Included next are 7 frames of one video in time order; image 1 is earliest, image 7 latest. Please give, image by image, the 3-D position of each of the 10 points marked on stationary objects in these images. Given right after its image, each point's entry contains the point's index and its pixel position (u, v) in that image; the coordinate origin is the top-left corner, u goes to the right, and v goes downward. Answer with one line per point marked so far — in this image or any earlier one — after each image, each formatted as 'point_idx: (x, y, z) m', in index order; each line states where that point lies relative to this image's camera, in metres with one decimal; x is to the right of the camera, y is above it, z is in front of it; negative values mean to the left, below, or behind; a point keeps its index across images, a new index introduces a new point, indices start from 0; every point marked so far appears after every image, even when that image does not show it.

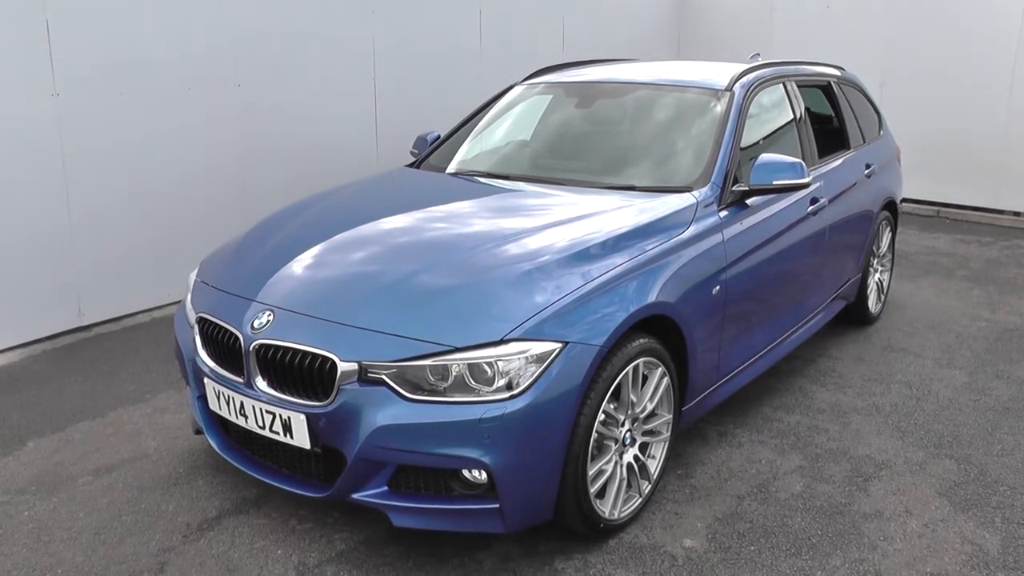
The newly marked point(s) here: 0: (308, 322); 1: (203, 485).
0: (-0.6, -0.1, +2.6) m
1: (-1.1, -0.7, +3.2) m
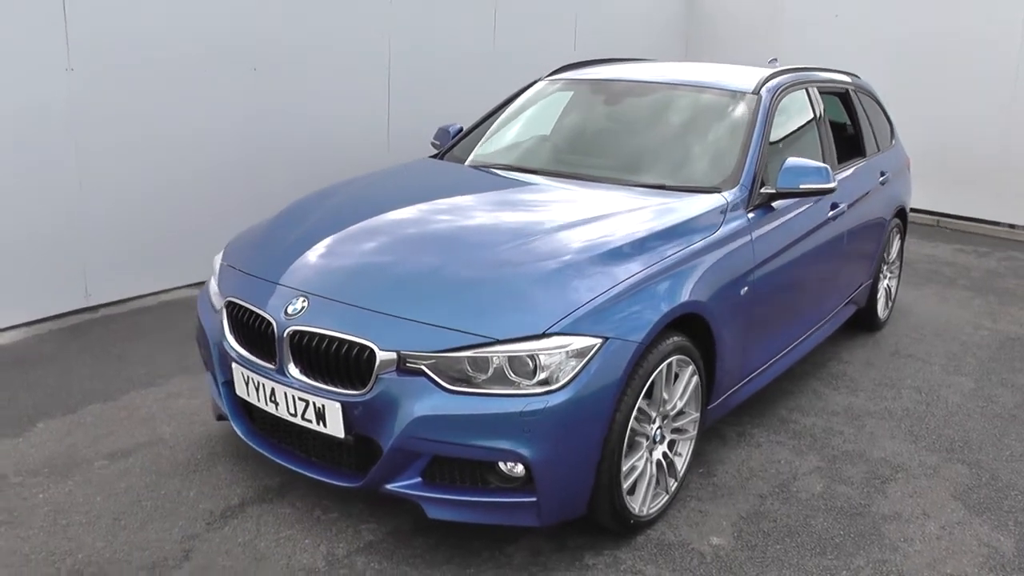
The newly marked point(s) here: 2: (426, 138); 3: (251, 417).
0: (-0.5, -0.1, +2.6) m
1: (-1.0, -0.7, +3.1) m
2: (-0.6, +1.1, +6.9) m
3: (-0.9, -0.4, +3.0) m
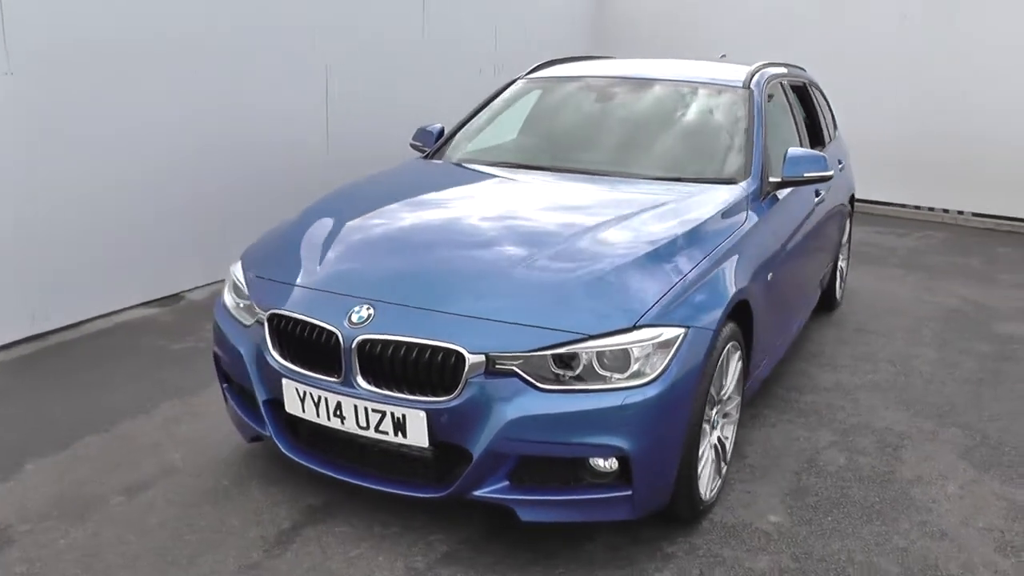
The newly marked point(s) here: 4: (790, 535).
0: (-0.3, -0.1, +2.5) m
1: (-0.9, -0.7, +3.0) m
2: (-1.1, +1.0, +6.7) m
3: (-0.7, -0.4, +2.8) m
4: (+0.9, -0.8, +2.8) m
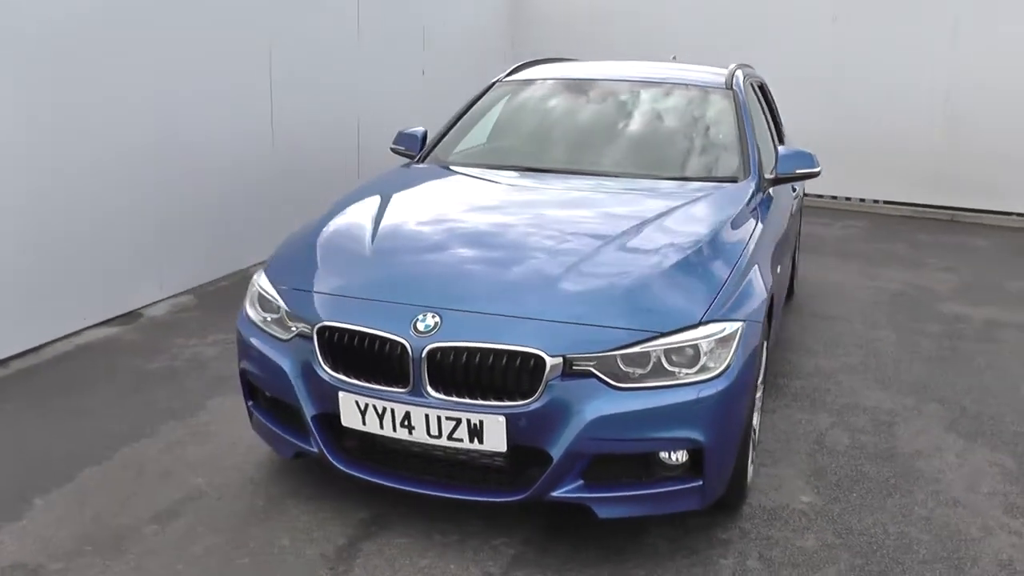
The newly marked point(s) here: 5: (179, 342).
0: (-0.1, -0.1, +2.5) m
1: (-0.7, -0.7, +2.9) m
2: (-1.5, +1.0, +6.5) m
3: (-0.5, -0.5, +2.7) m
4: (+1.1, -0.8, +3.0) m
5: (-1.7, -0.3, +4.5) m
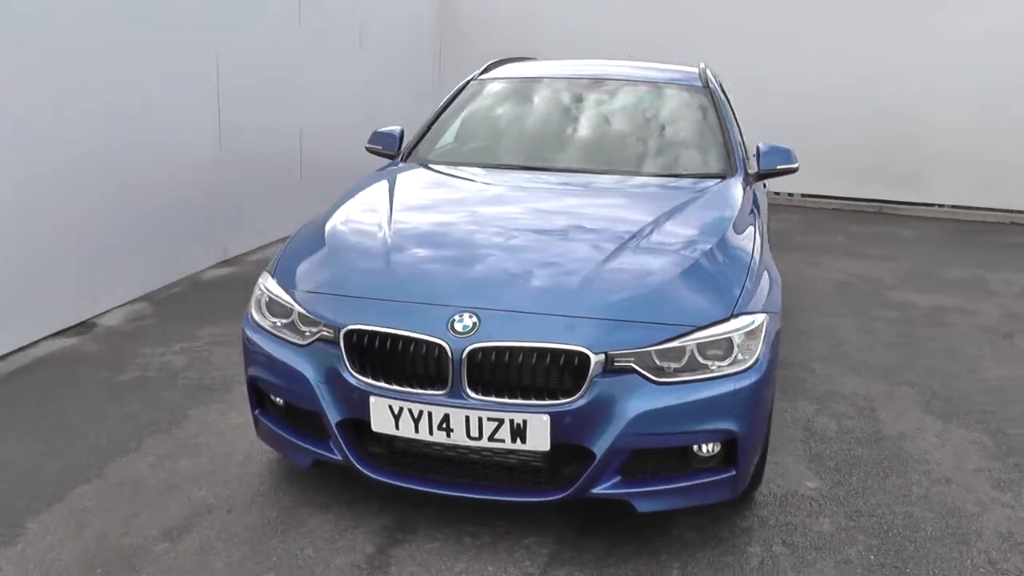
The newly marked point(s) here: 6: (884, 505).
0: (0.0, -0.1, +2.5) m
1: (-0.6, -0.8, +2.8) m
2: (-1.9, +0.9, +6.3) m
3: (-0.5, -0.5, +2.7) m
4: (+1.1, -0.7, +3.1) m
5: (-1.8, -0.3, +4.3) m
6: (+1.3, -0.8, +3.1) m
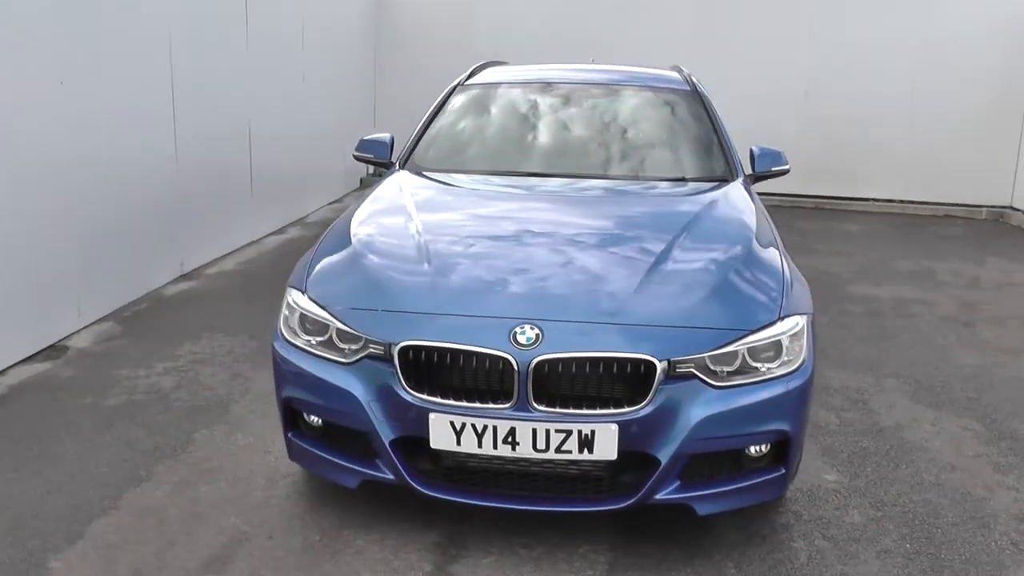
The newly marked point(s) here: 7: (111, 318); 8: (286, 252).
0: (+0.2, -0.1, +2.5) m
1: (-0.4, -0.8, +2.7) m
2: (-2.1, +0.9, +6.1) m
3: (-0.3, -0.5, +2.6) m
4: (+1.3, -0.7, +3.2) m
5: (-1.8, -0.4, +4.1) m
6: (+1.4, -0.8, +3.2) m
7: (-2.3, -0.2, +5.0) m
8: (-1.8, +0.3, +6.9) m
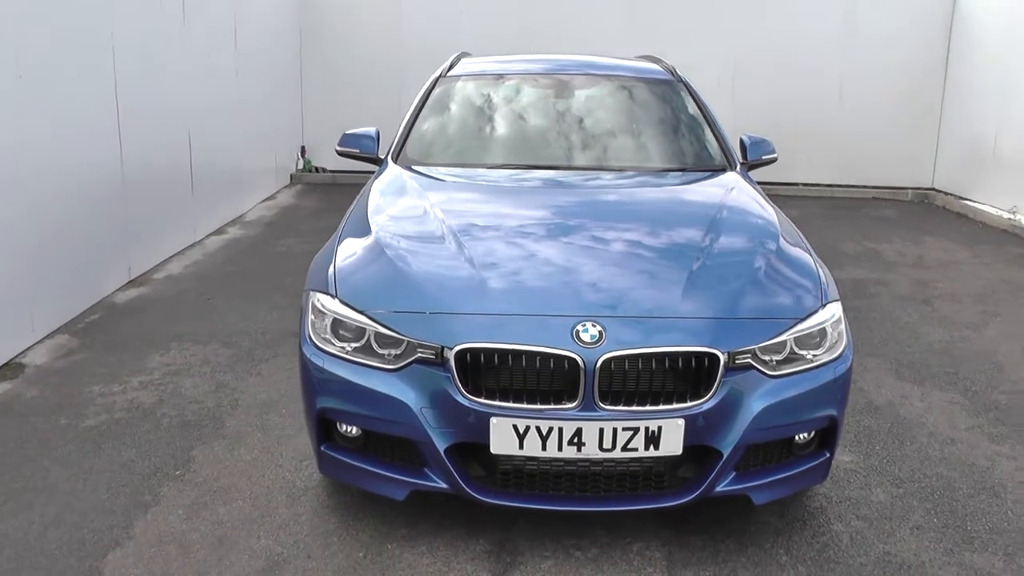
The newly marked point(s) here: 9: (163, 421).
0: (+0.3, -0.1, +2.4) m
1: (-0.3, -0.8, +2.6) m
2: (-2.4, +0.8, +5.8) m
3: (-0.1, -0.5, +2.5) m
4: (+1.4, -0.7, +3.3) m
5: (-1.8, -0.5, +3.8) m
6: (+1.5, -0.7, +3.3) m
7: (-2.4, -0.2, +4.7) m
8: (-2.1, +0.3, +6.6) m
9: (-1.4, -0.5, +3.5) m
